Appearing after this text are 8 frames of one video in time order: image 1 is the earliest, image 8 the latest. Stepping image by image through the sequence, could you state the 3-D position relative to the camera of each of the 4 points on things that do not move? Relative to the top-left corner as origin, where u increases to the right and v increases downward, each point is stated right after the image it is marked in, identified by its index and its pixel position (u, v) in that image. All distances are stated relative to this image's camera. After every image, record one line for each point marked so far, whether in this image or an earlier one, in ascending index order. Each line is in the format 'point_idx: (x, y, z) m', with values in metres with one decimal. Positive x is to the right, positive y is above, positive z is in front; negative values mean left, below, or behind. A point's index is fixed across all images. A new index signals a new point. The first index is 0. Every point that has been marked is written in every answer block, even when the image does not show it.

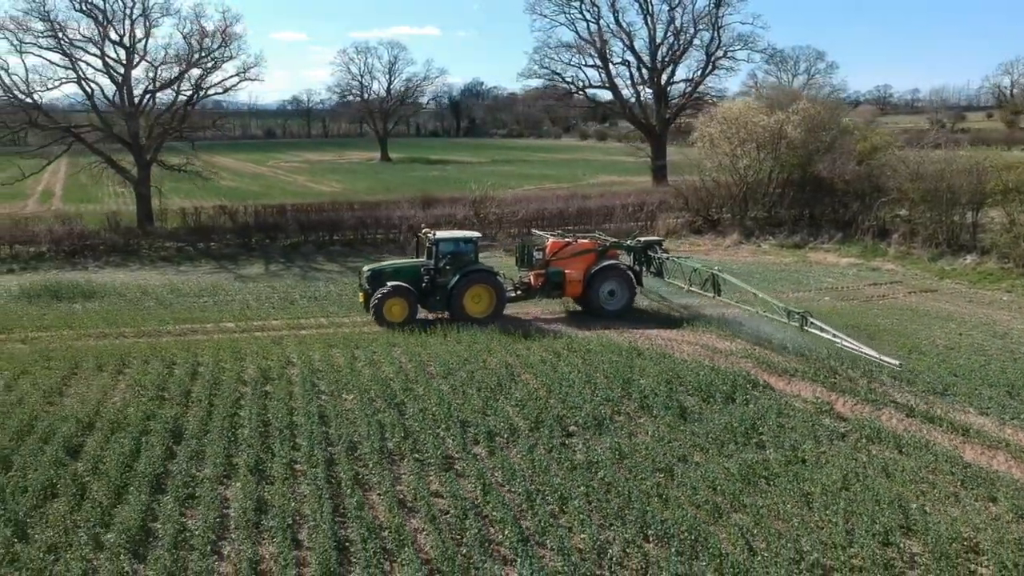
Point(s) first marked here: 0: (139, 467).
0: (-3.4, -1.6, +9.0) m
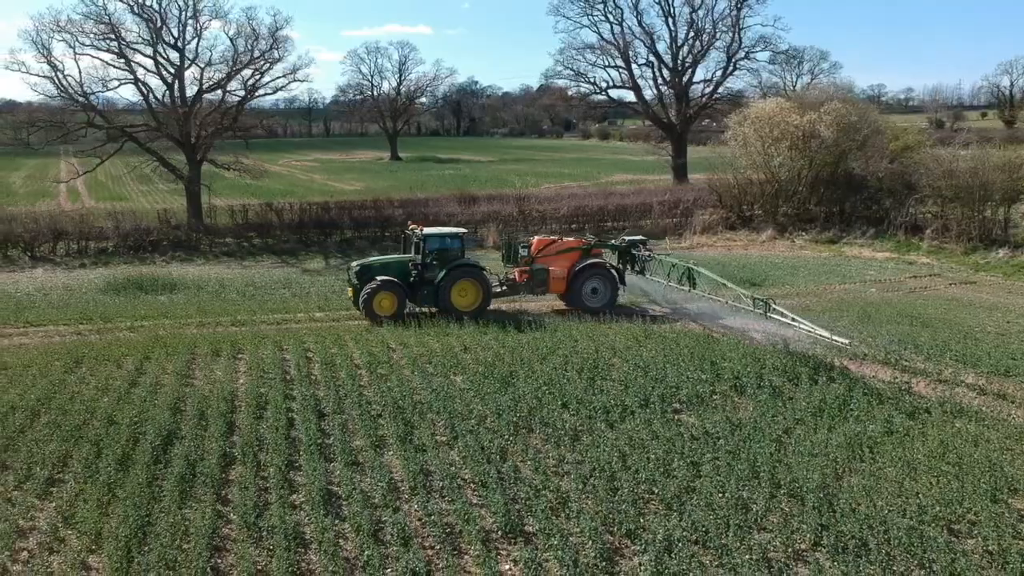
0: (-2.1, -1.5, +9.8) m
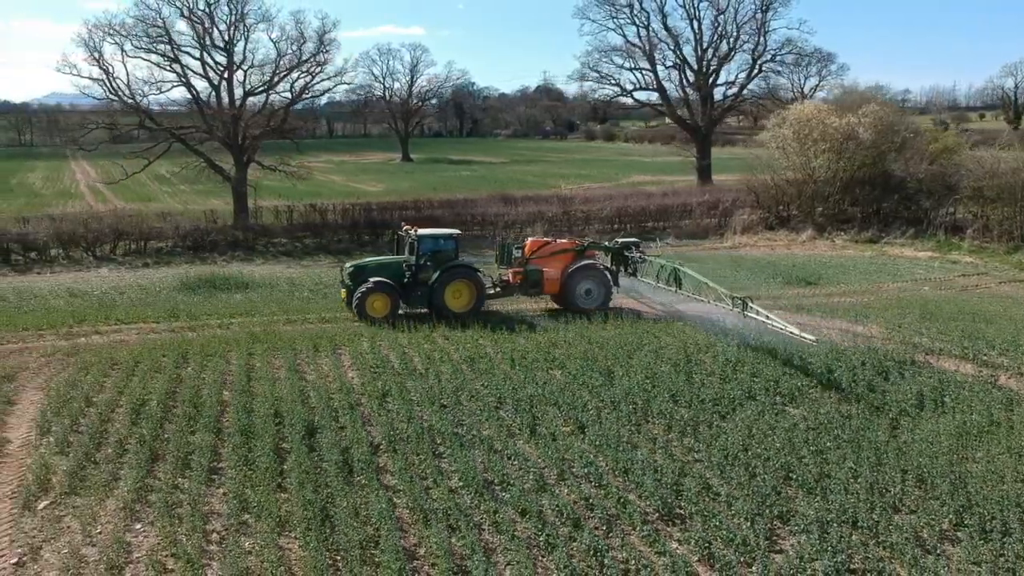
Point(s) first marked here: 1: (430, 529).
0: (-0.8, -1.4, +10.2) m
1: (-0.6, -1.9, +7.8) m
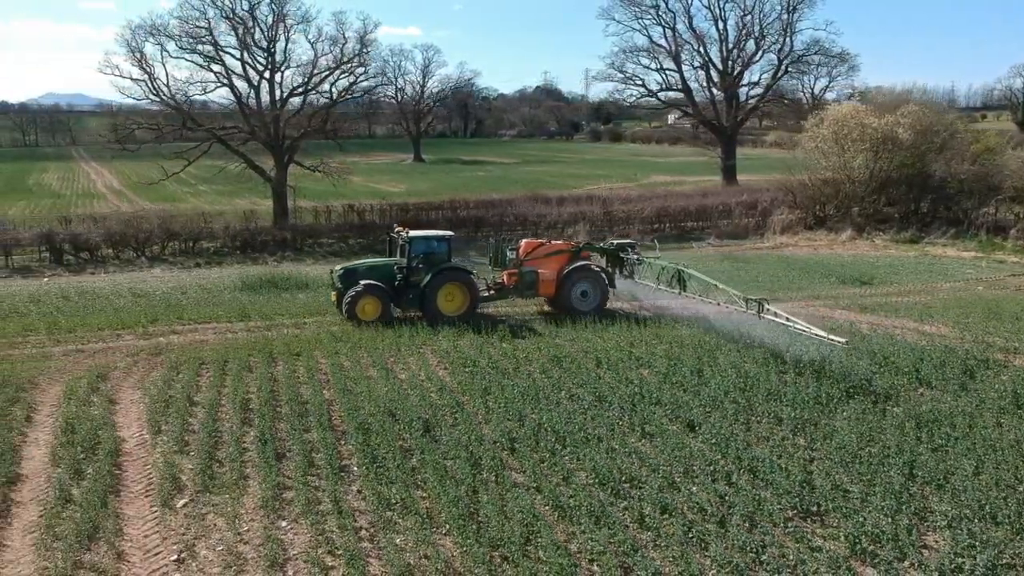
0: (+0.3, -1.4, +10.3) m
1: (+0.5, -1.9, +7.9) m
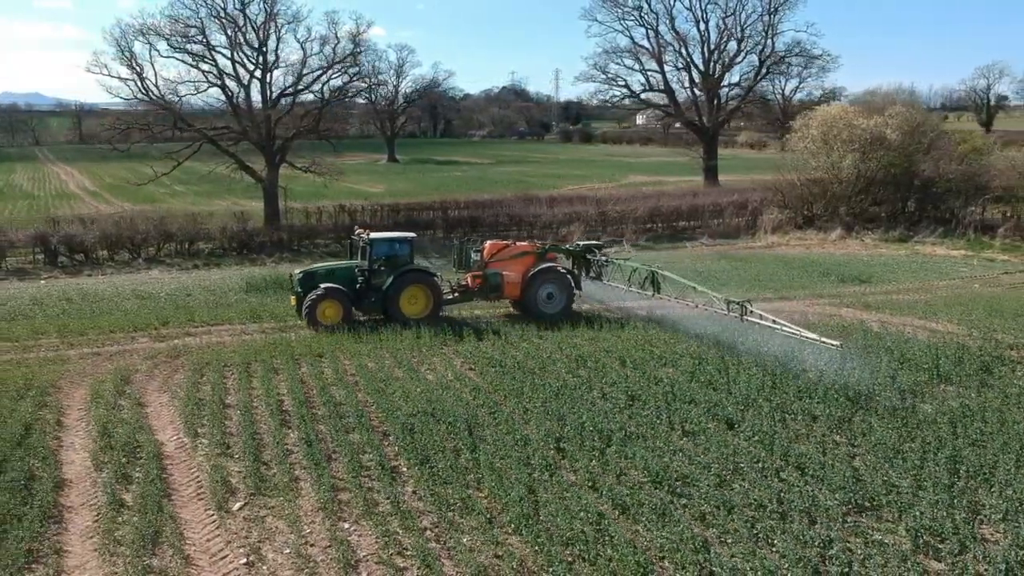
0: (+0.7, -1.4, +10.3) m
1: (+1.1, -1.9, +7.9) m
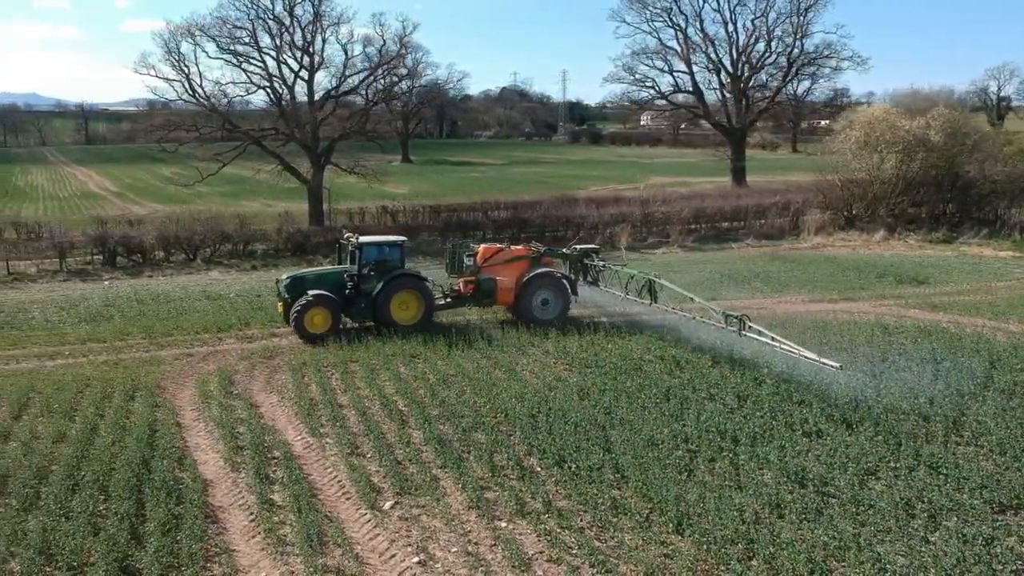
0: (+2.0, -1.4, +10.4) m
1: (+2.3, -1.9, +8.0) m
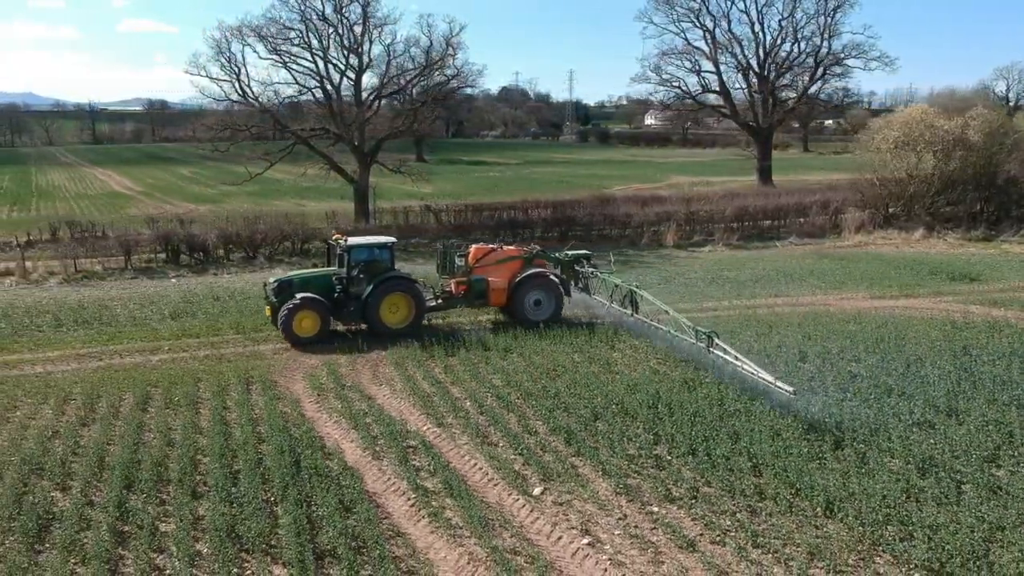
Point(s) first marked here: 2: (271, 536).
0: (+3.3, -1.4, +10.7) m
1: (+3.6, -1.8, +8.3) m
2: (-1.9, -1.9, +7.8) m
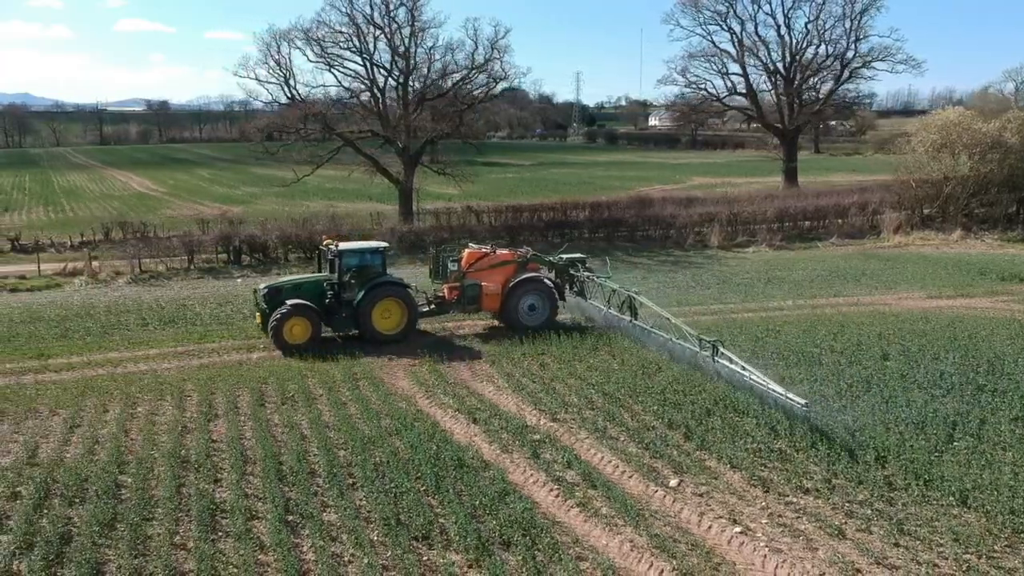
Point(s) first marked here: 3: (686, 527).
0: (+4.5, -1.4, +11.0) m
1: (+4.9, -1.8, +8.7) m
2: (-0.6, -1.9, +8.1) m
3: (+1.4, -2.0, +8.3) m
